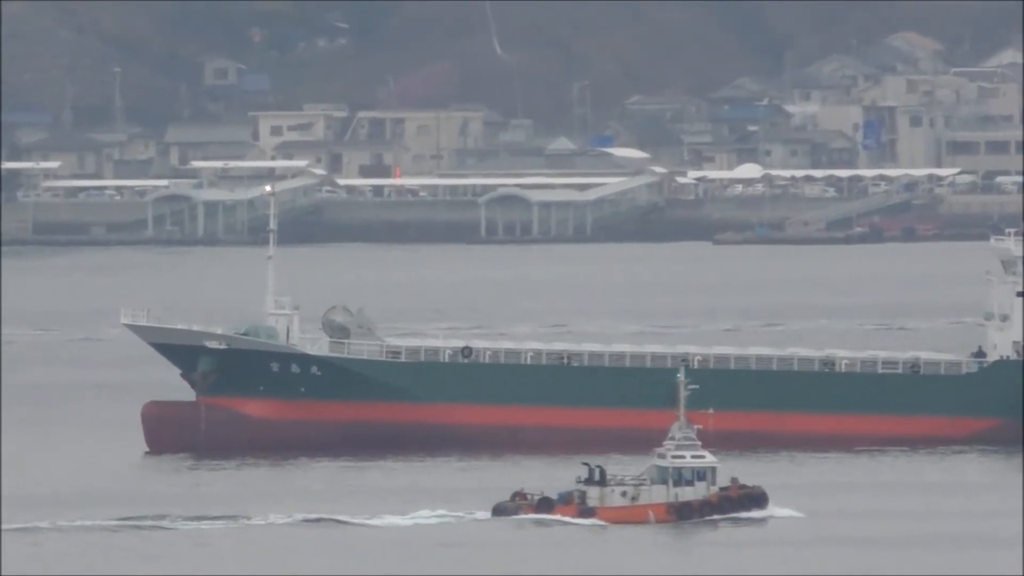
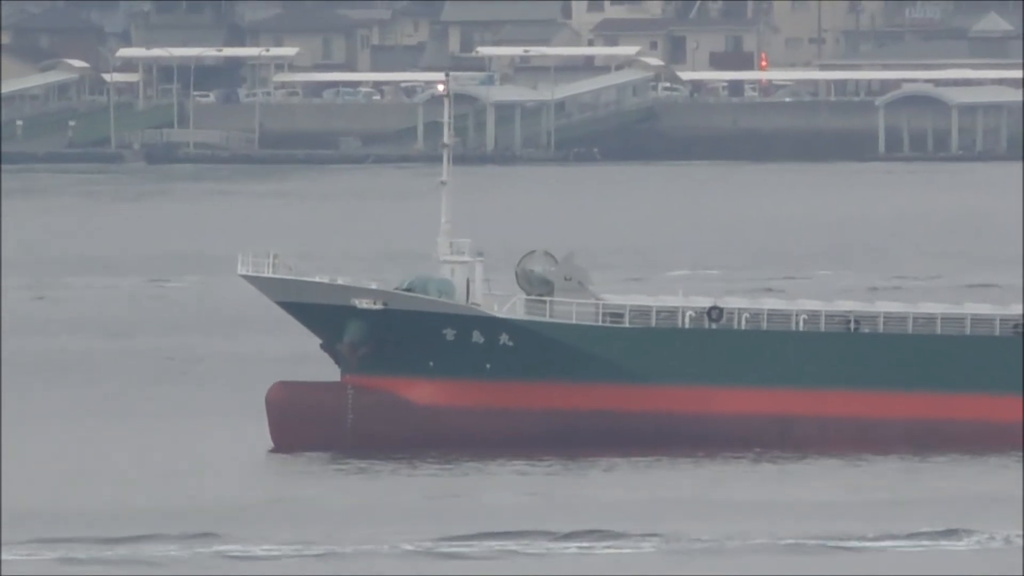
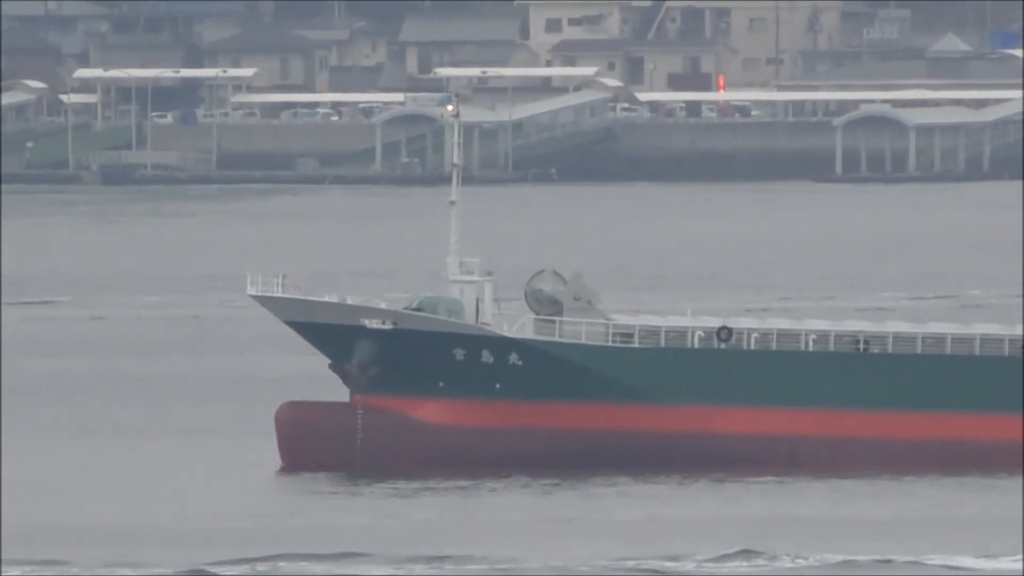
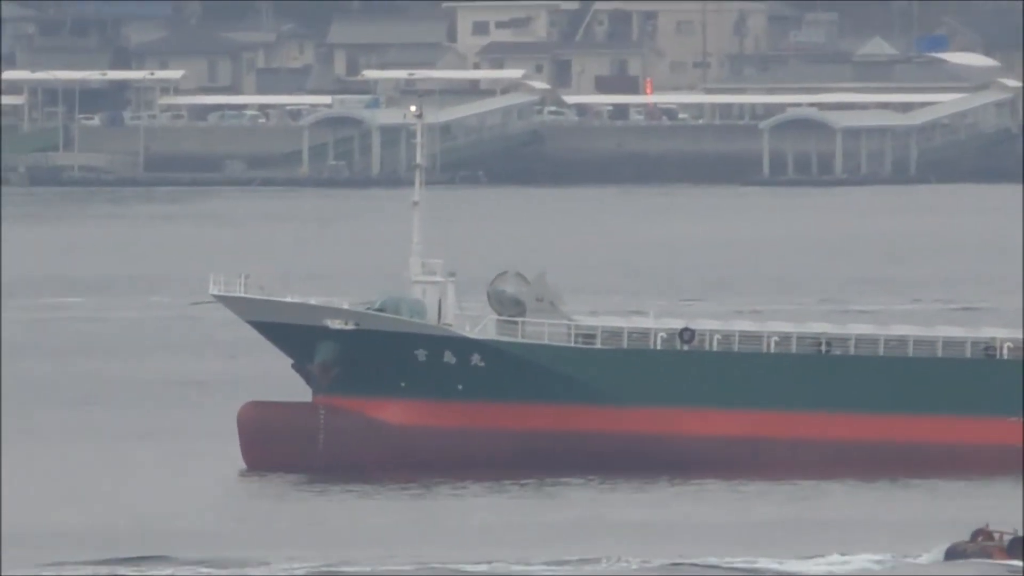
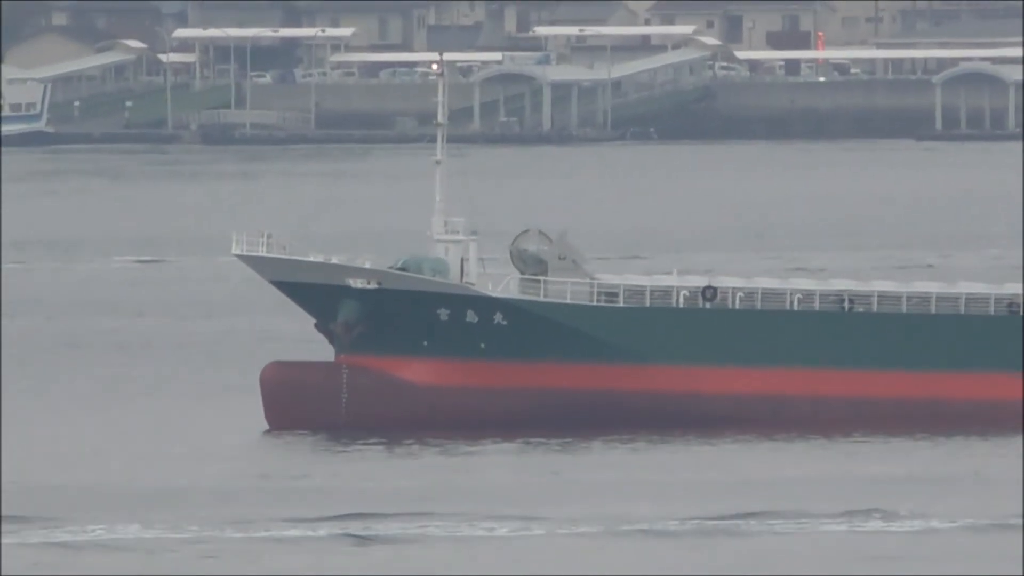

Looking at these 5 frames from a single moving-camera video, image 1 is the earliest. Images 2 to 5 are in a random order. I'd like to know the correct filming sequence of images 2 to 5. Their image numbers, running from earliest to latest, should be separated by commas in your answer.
4, 3, 2, 5
